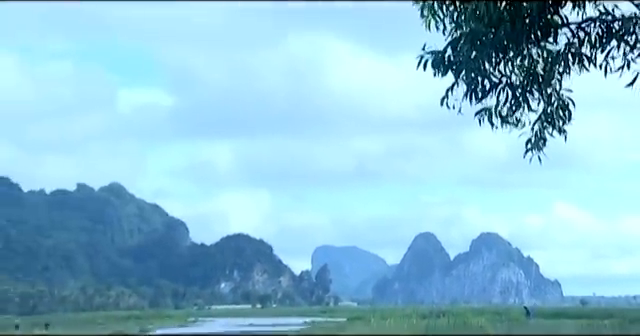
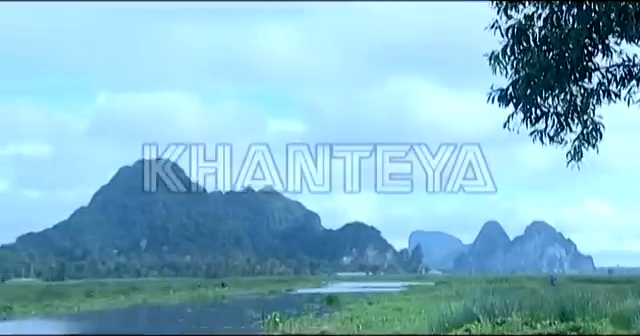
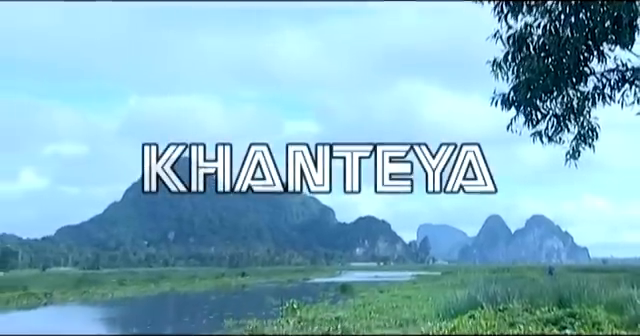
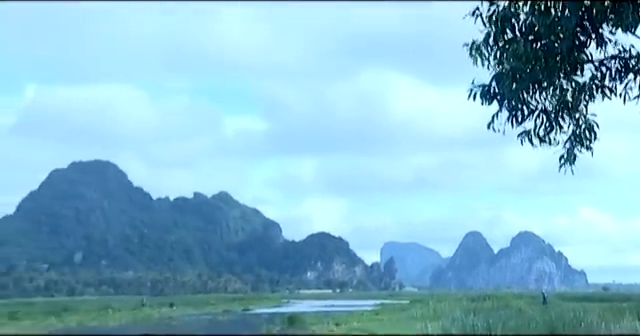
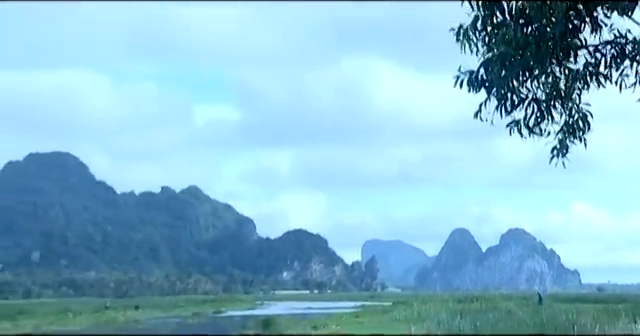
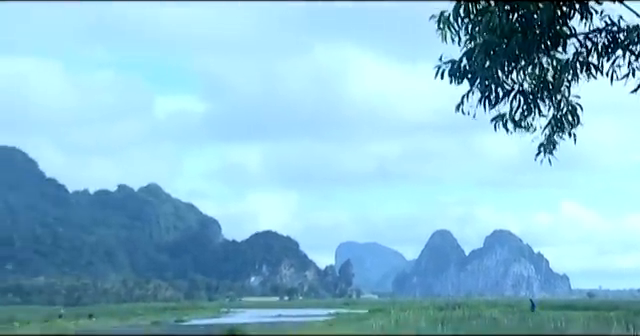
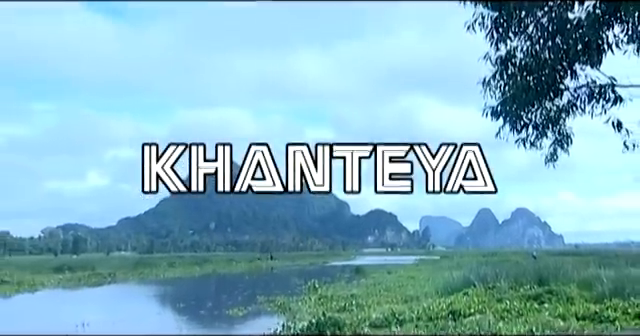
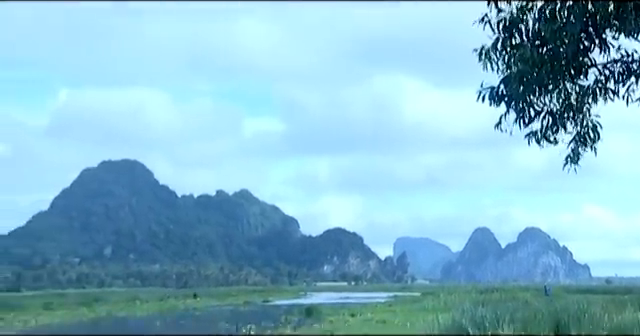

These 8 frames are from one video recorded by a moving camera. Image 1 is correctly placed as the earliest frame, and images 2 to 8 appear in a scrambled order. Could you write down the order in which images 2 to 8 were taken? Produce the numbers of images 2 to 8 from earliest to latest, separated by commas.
6, 5, 4, 8, 2, 3, 7
